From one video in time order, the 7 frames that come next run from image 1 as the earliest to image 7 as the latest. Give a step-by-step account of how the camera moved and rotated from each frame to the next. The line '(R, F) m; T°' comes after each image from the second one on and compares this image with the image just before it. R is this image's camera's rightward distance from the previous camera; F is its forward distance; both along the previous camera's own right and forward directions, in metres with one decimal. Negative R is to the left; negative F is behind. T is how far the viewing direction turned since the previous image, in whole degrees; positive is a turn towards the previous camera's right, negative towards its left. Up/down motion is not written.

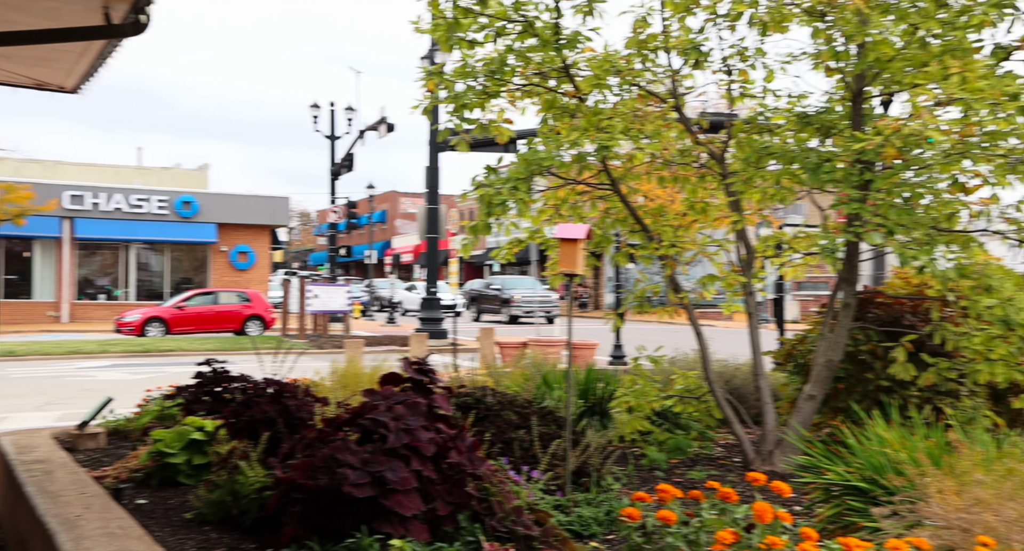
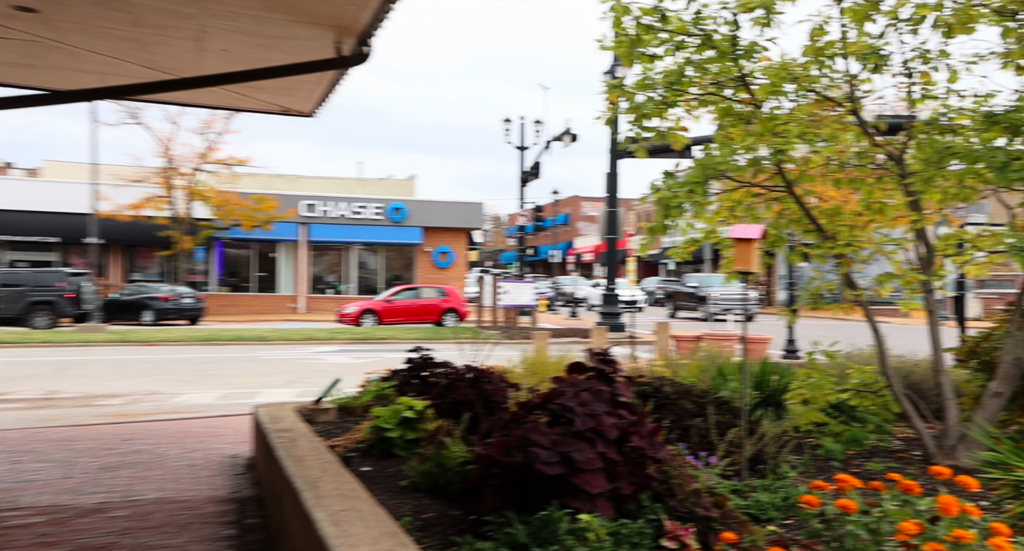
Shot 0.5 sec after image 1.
(-0.2, -0.3) m; -10°
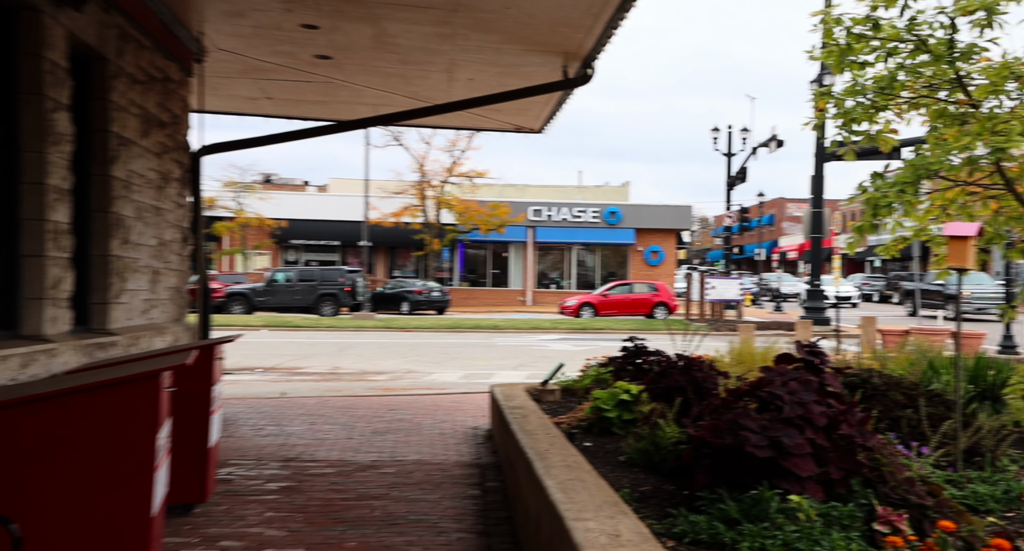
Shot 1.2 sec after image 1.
(-0.2, -0.4) m; -12°
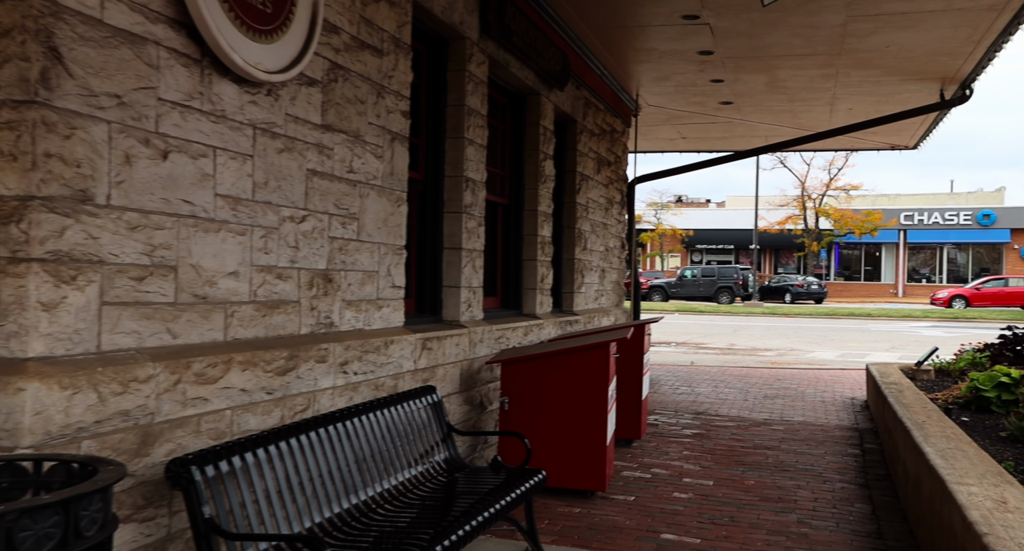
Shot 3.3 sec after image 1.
(-0.2, -1.0) m; -24°
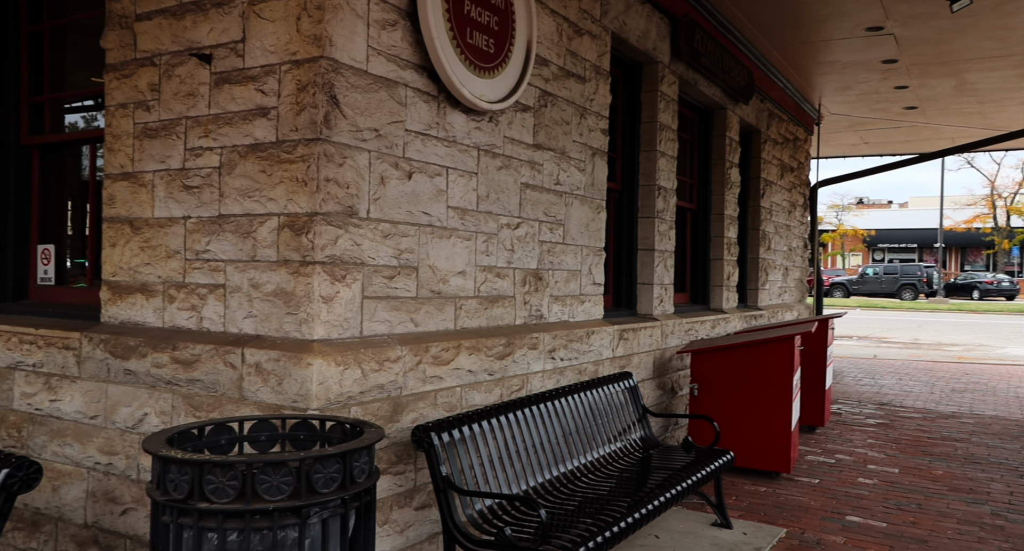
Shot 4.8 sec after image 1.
(-0.1, -0.5) m; -12°
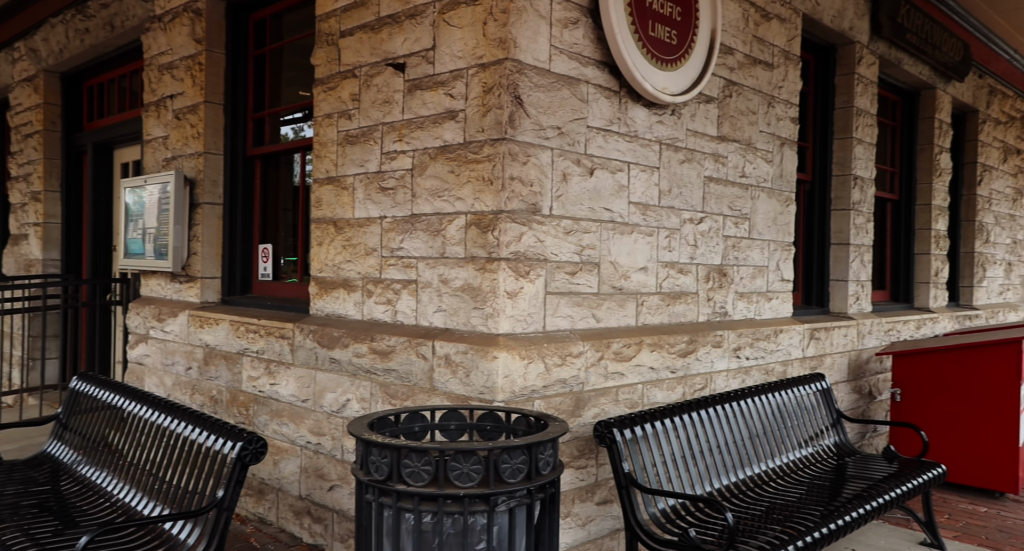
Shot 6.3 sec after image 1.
(-0.1, 0.0) m; -12°
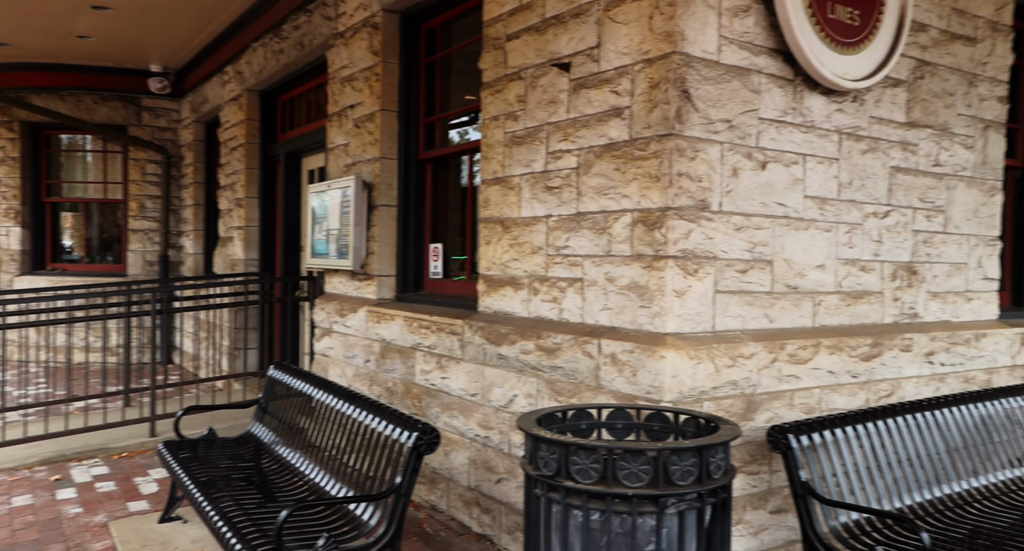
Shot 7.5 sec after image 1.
(-0.1, 0.0) m; -11°
